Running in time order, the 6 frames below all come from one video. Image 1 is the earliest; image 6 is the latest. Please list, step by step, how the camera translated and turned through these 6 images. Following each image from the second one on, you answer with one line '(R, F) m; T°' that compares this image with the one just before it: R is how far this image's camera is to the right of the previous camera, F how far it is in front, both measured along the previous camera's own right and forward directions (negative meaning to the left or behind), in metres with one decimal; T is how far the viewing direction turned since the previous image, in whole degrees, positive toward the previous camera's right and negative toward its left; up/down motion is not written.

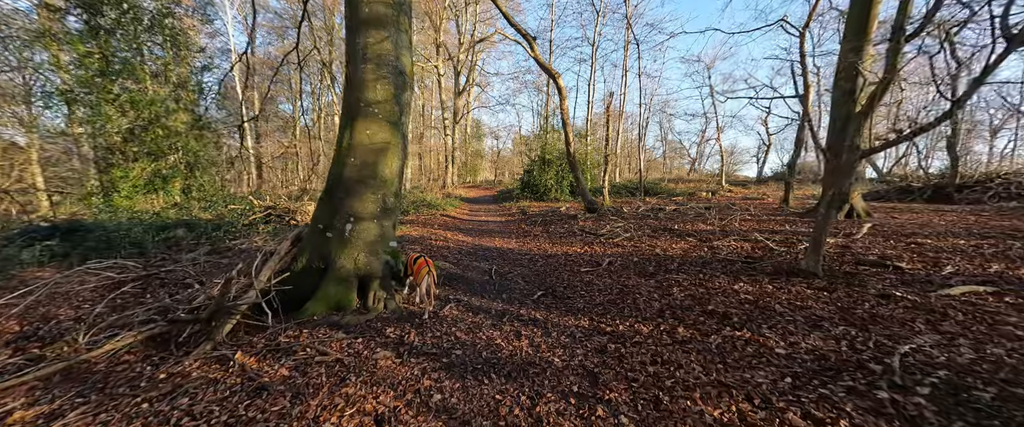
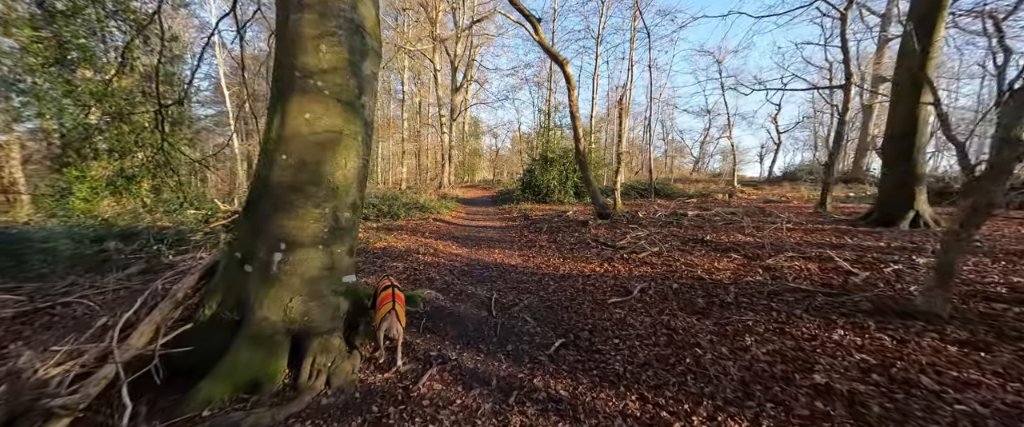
(-0.1, +1.3) m; 0°
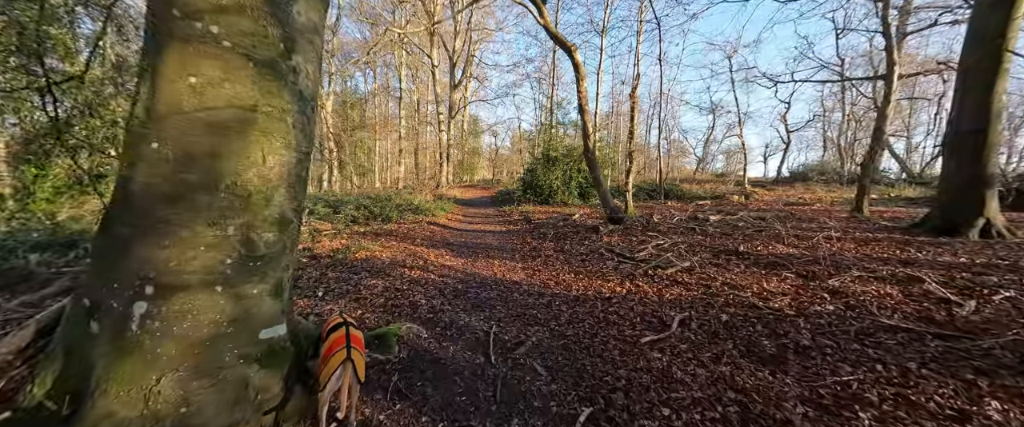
(-0.1, +1.0) m; 0°
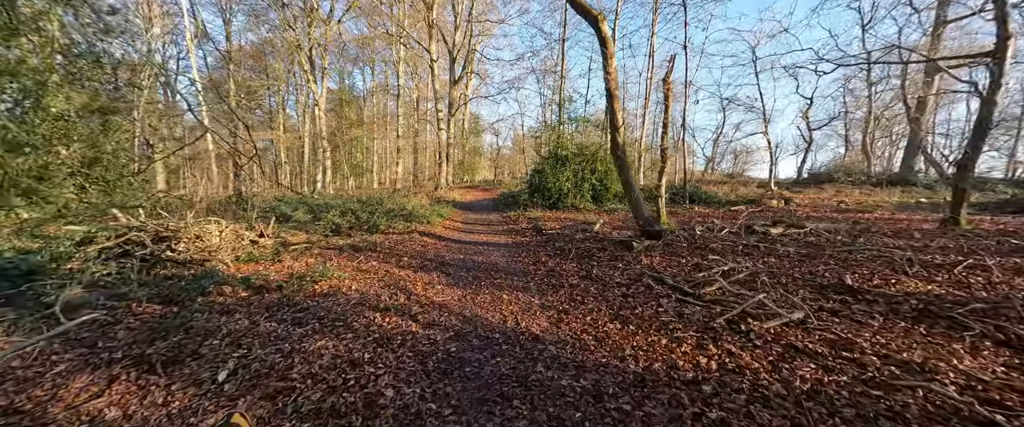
(-0.2, +1.7) m; 0°
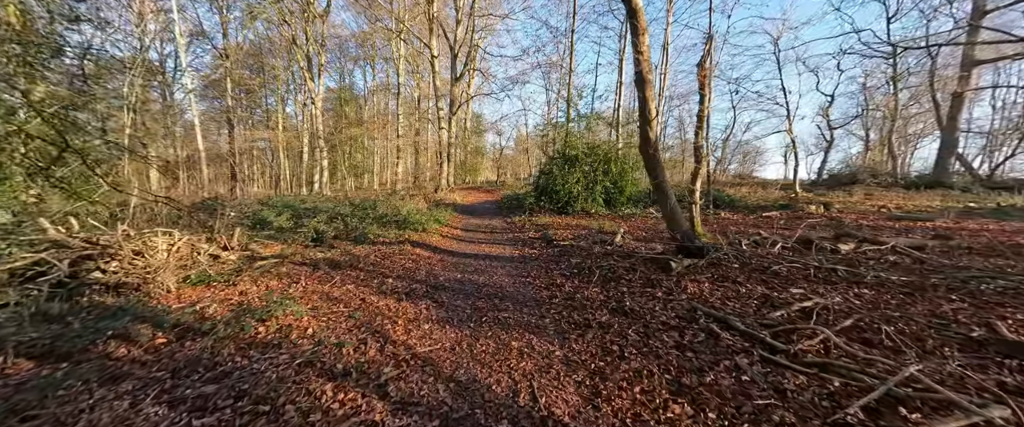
(-0.1, +1.3) m; 0°
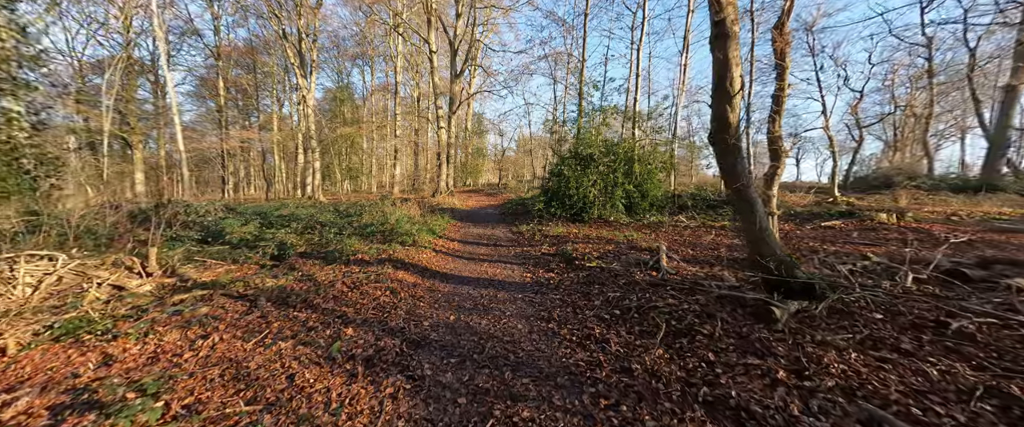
(-0.2, +1.8) m; 0°
